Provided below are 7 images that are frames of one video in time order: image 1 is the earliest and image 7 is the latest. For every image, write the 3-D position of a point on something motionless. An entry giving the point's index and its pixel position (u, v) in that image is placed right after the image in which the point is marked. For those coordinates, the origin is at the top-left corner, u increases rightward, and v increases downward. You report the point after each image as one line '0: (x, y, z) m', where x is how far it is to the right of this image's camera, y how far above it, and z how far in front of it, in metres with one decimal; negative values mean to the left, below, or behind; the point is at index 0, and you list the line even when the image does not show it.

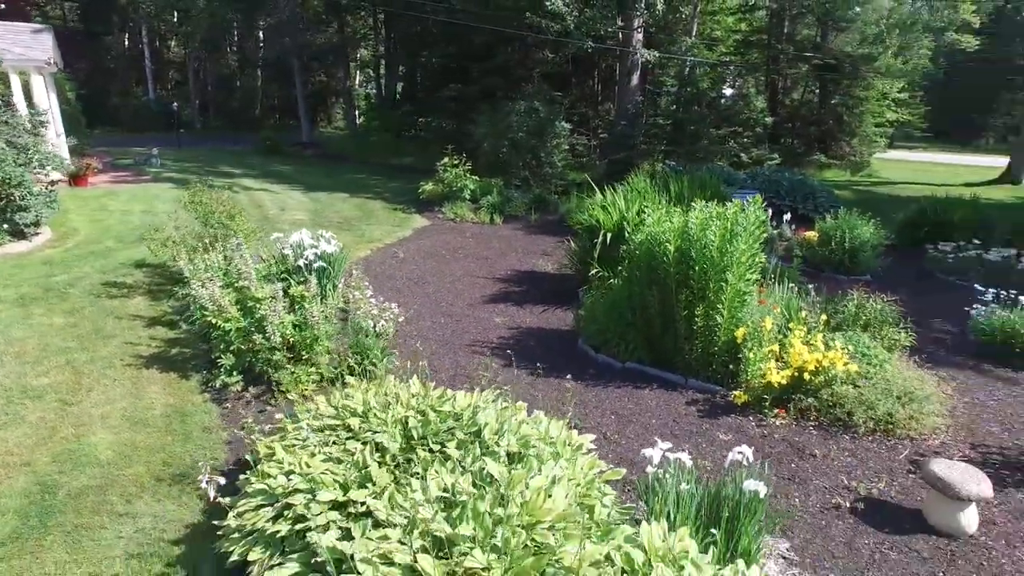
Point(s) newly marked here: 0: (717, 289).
0: (+1.2, 0.0, +4.0) m
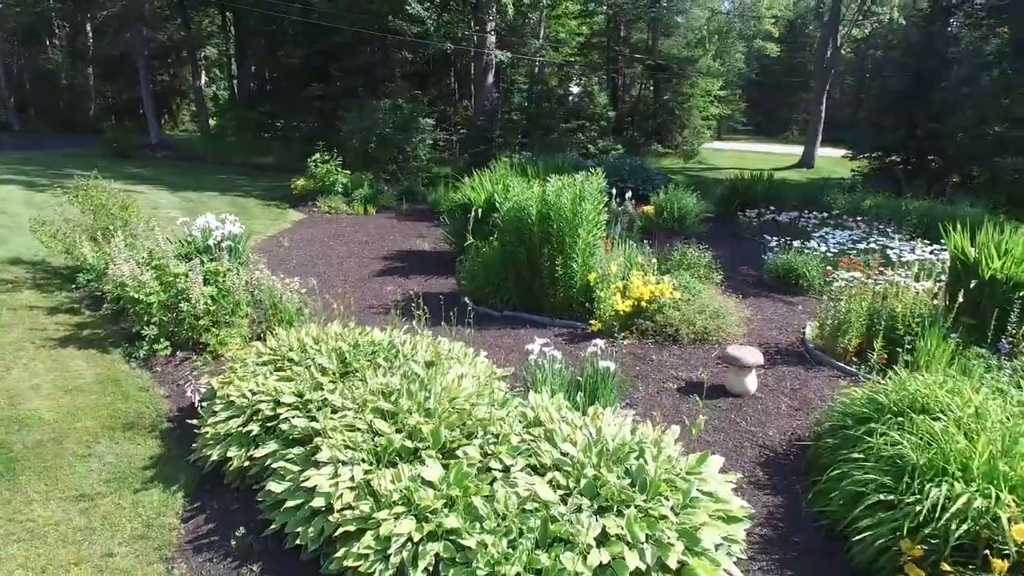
0: (+0.5, +0.3, +5.1) m
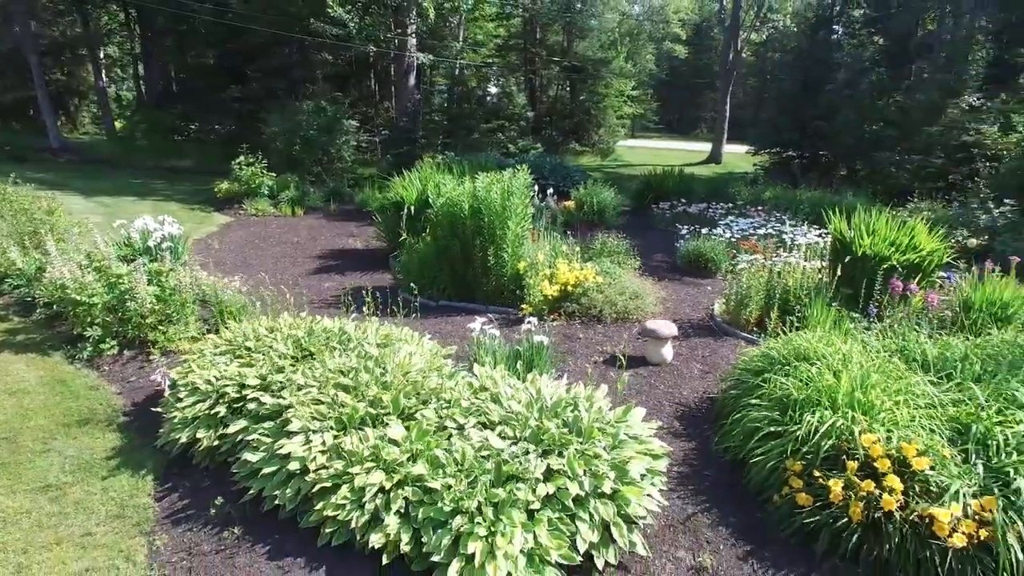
0: (-0.1, +0.4, +5.5) m
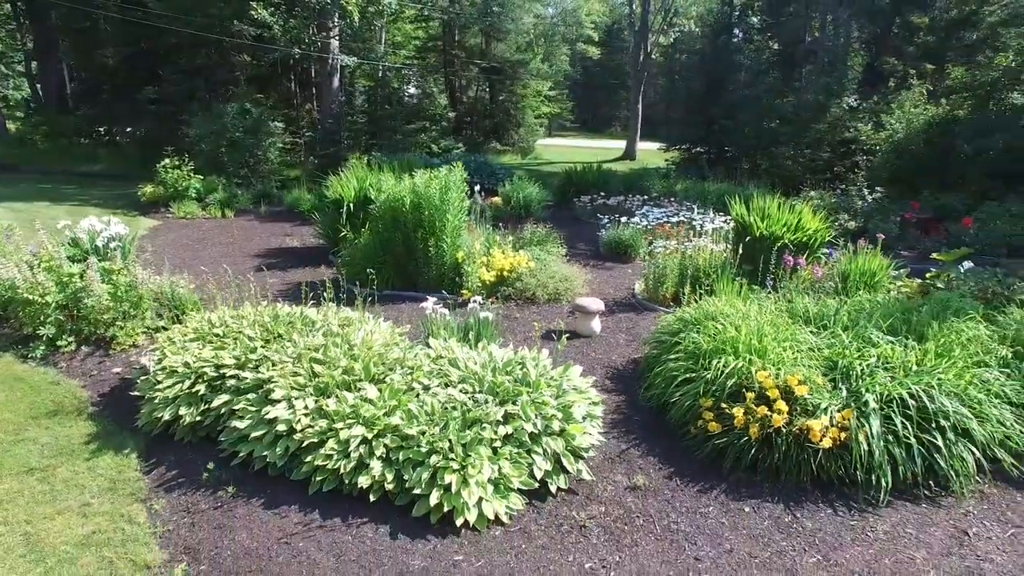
0: (-0.6, +0.5, +5.9) m
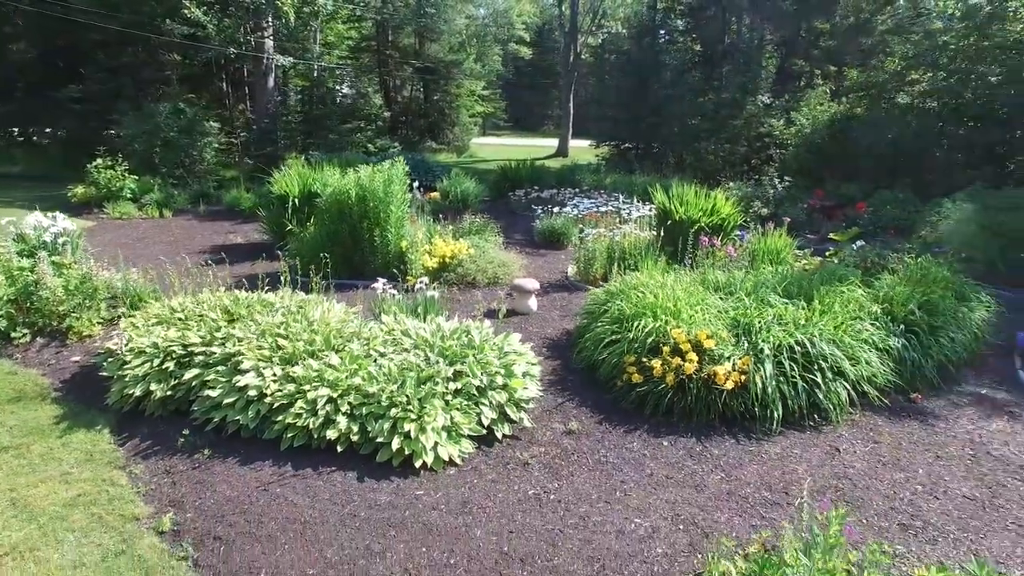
0: (-1.2, +0.7, +6.3) m
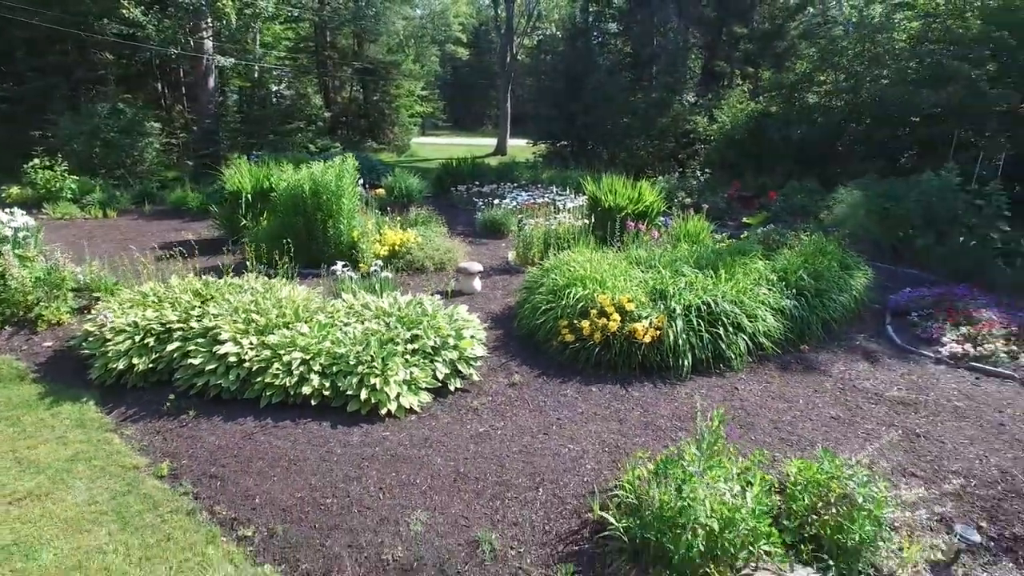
0: (-1.7, +0.8, +6.7) m
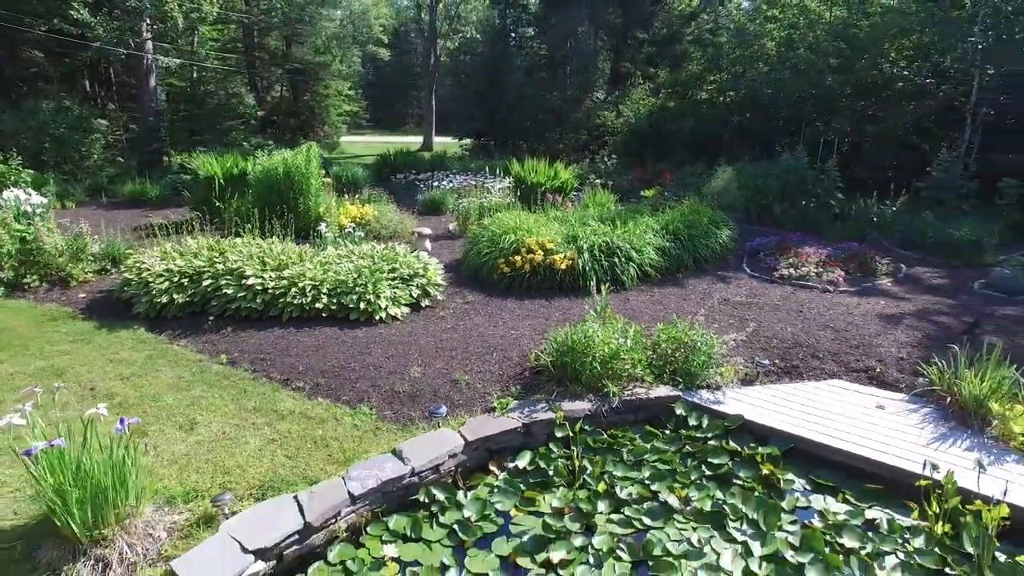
0: (-2.4, +1.2, +8.0) m
